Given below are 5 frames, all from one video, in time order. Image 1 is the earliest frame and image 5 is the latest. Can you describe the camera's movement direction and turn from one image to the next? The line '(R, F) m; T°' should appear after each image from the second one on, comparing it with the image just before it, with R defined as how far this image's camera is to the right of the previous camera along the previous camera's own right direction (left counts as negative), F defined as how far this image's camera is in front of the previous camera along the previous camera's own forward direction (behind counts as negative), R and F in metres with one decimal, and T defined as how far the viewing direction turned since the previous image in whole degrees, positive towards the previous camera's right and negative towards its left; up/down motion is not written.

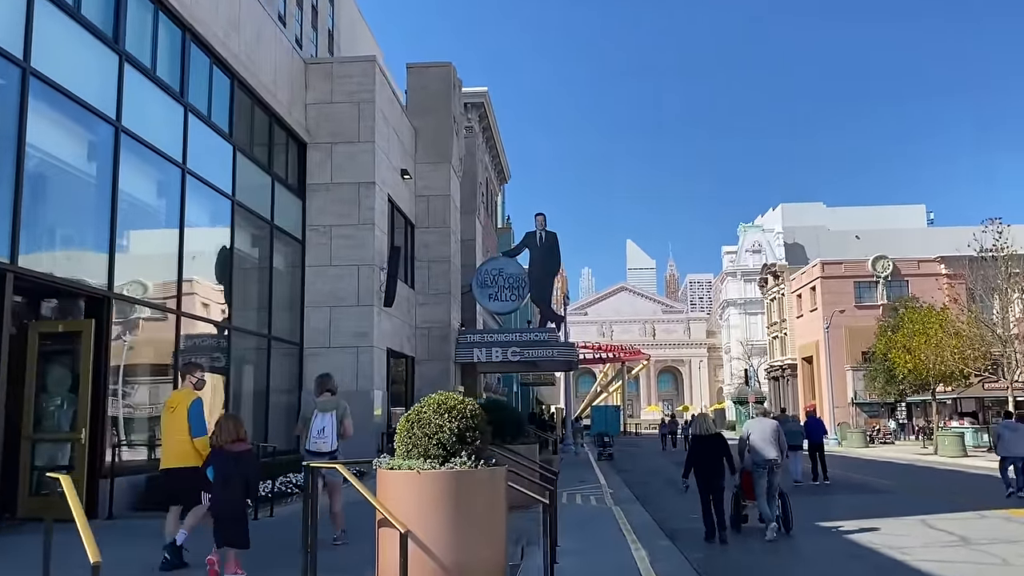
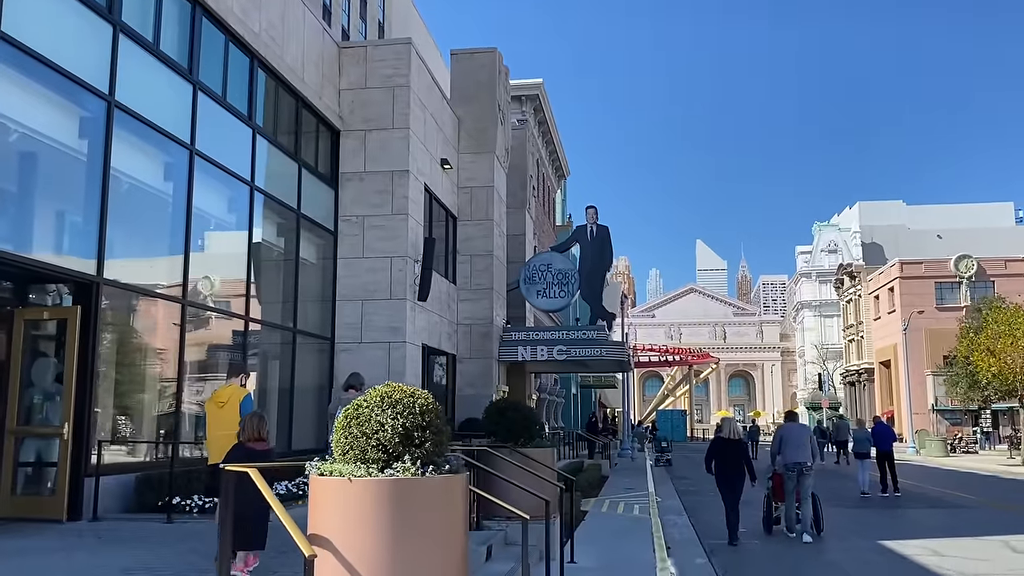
(+0.6, +1.1) m; -5°
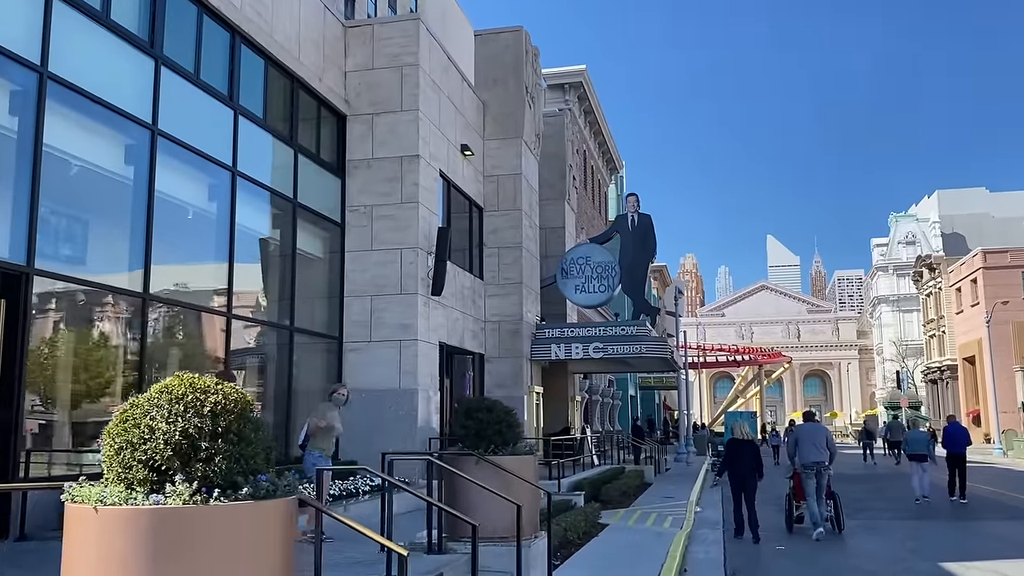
(+1.0, +1.5) m; -5°
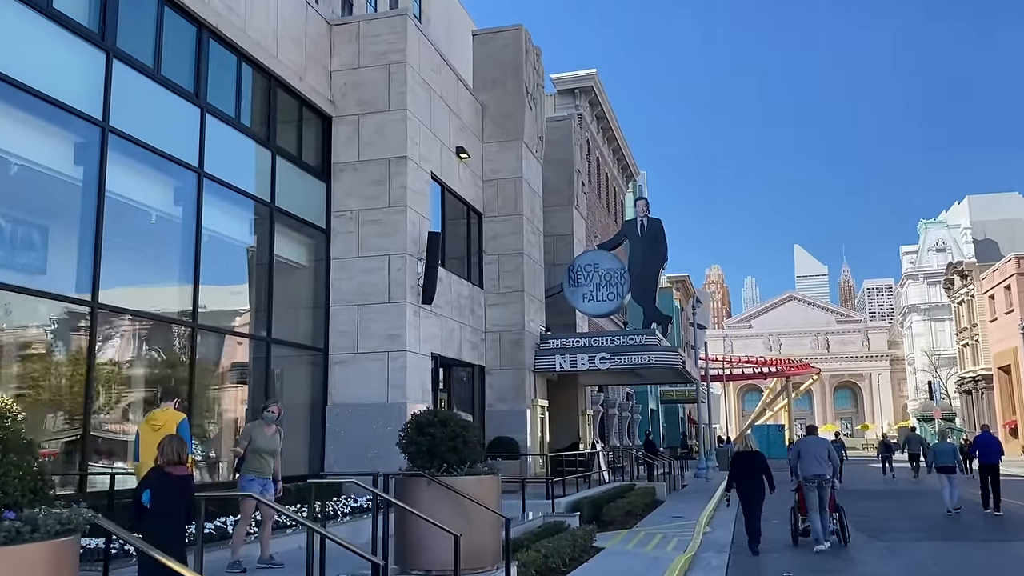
(+0.6, +1.0) m; -2°
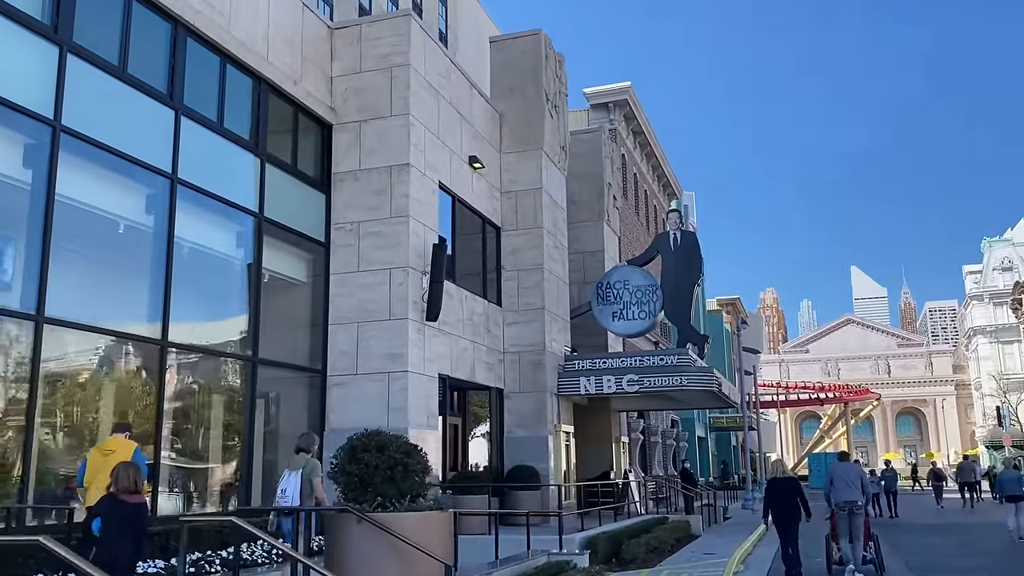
(+0.7, +1.3) m; -4°
